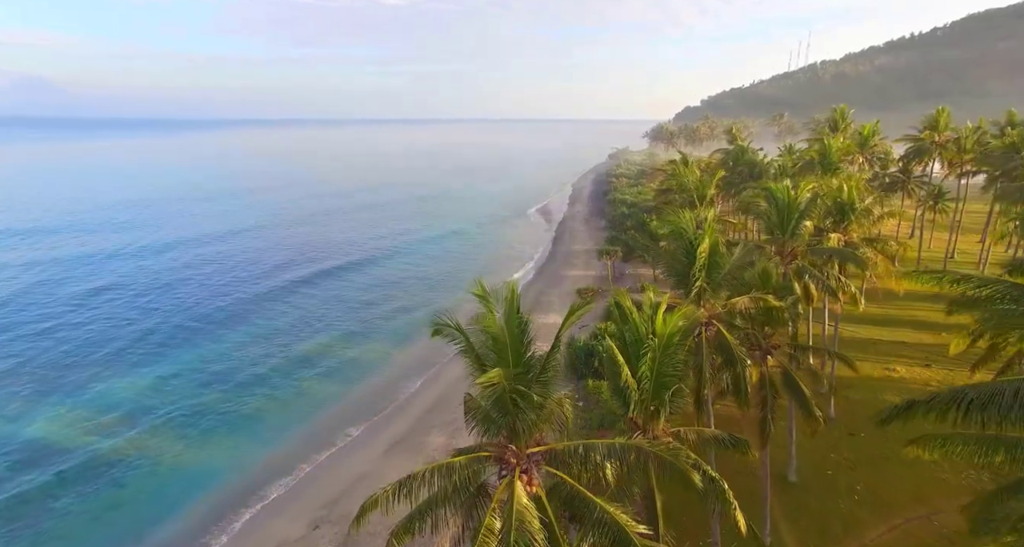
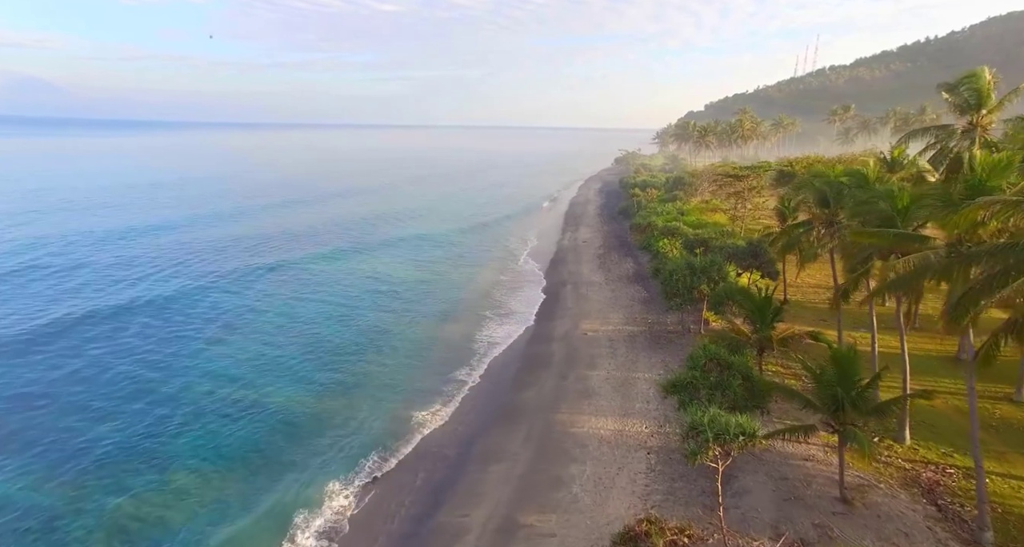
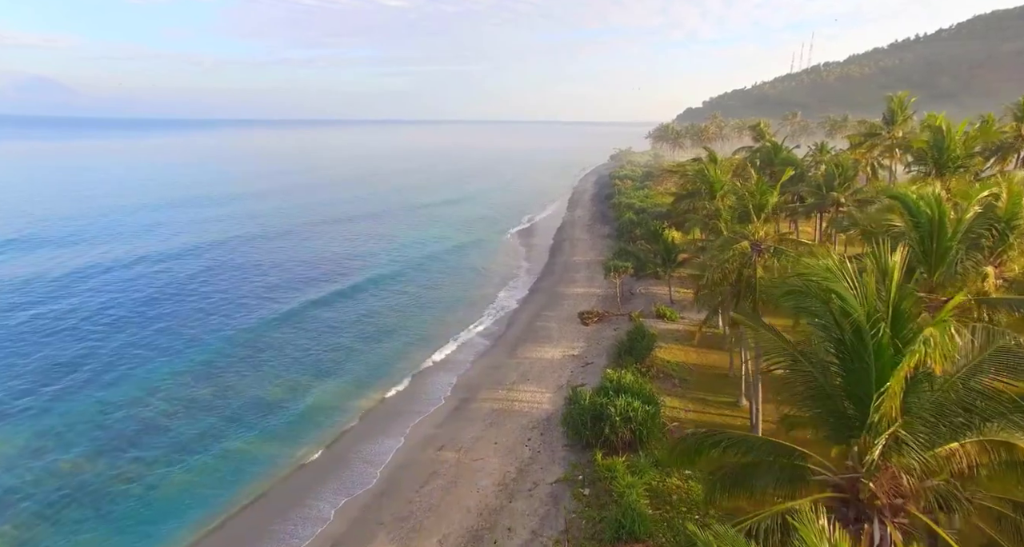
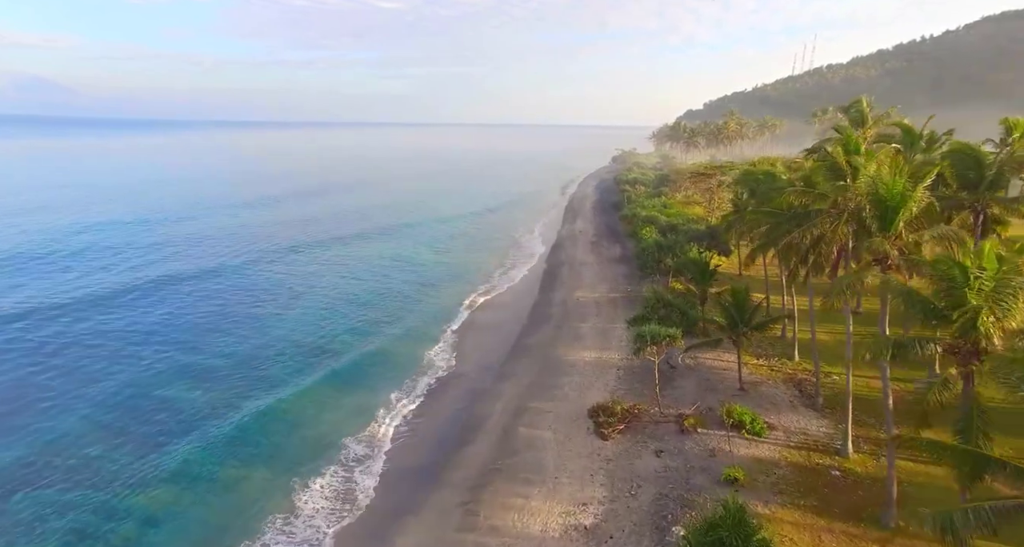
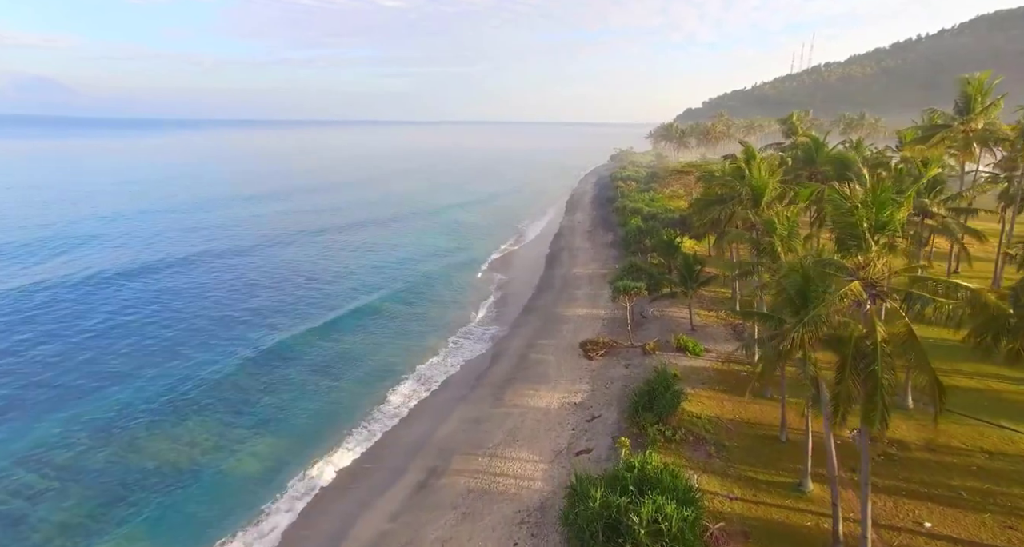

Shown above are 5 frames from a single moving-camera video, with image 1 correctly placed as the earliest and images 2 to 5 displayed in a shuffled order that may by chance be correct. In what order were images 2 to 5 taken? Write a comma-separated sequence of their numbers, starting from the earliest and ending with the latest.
3, 5, 4, 2
